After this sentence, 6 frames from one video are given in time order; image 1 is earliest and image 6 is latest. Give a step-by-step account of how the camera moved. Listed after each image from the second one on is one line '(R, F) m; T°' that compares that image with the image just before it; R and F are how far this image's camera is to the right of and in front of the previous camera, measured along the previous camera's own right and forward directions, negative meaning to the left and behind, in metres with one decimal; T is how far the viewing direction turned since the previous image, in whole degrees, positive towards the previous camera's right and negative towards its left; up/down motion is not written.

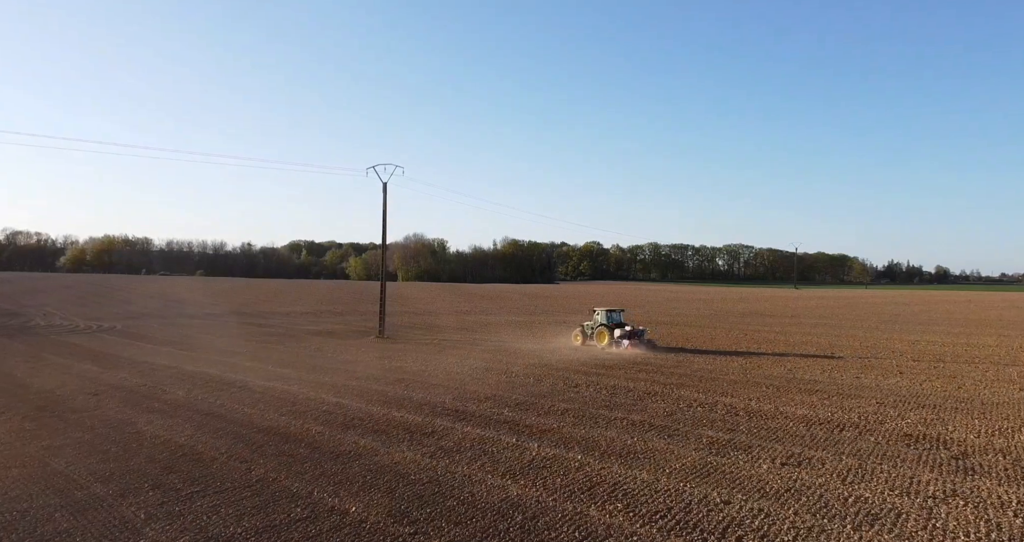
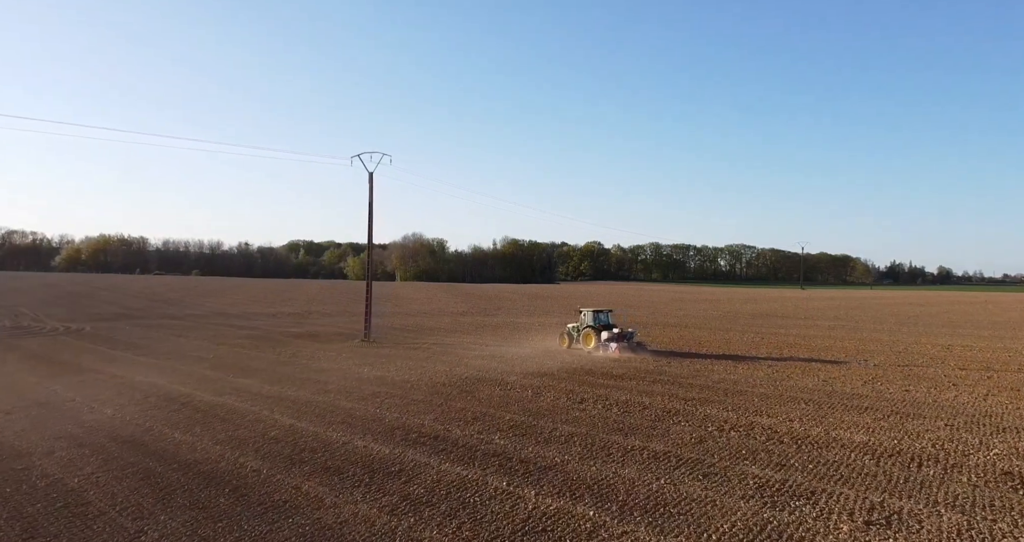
(+0.1, +2.6) m; 0°
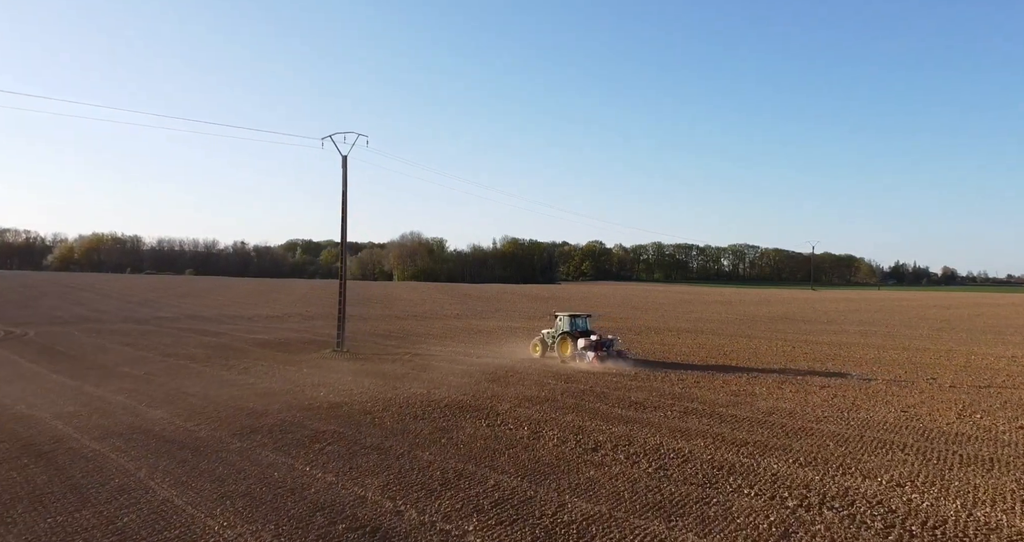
(+0.2, +3.9) m; 0°
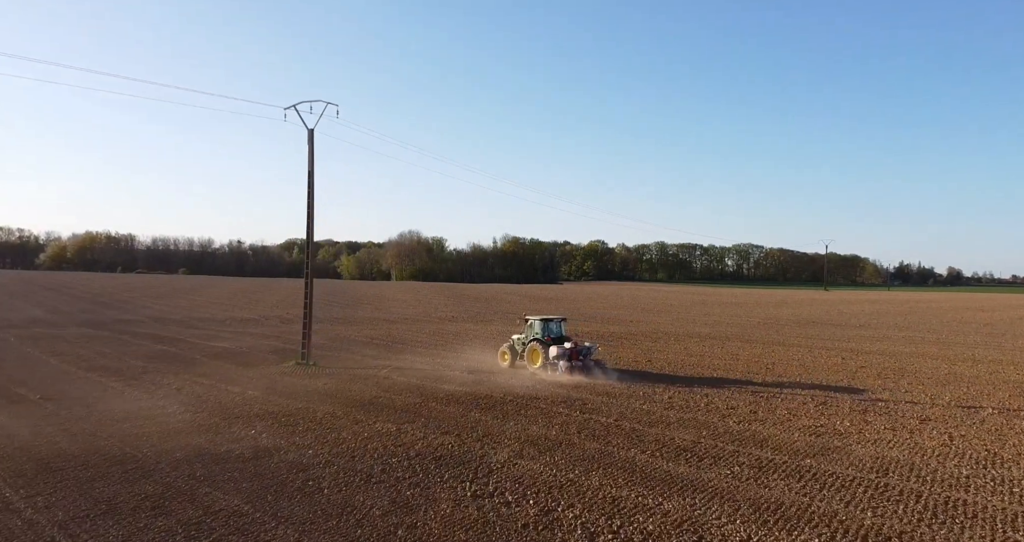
(0.0, +4.1) m; 0°
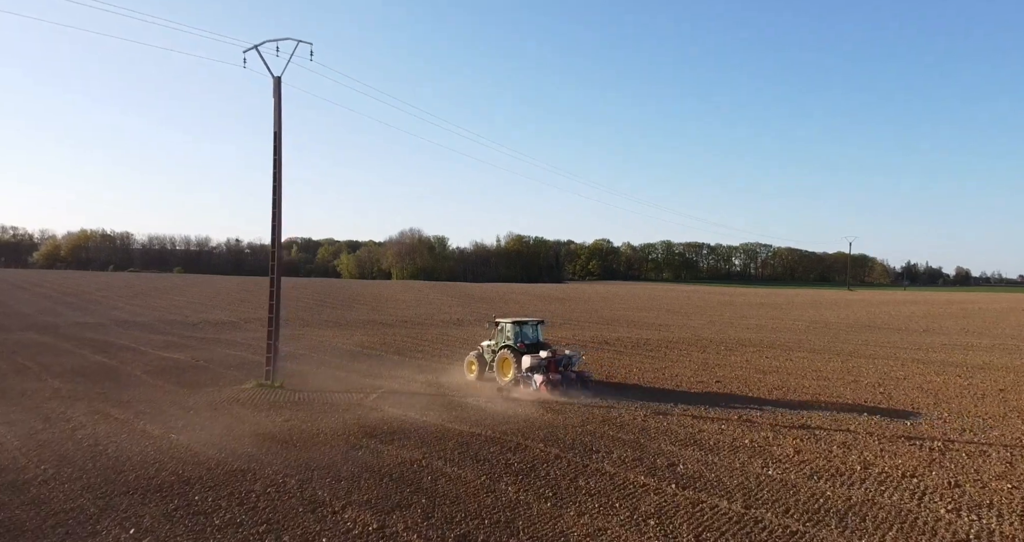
(-0.6, +5.0) m; 0°
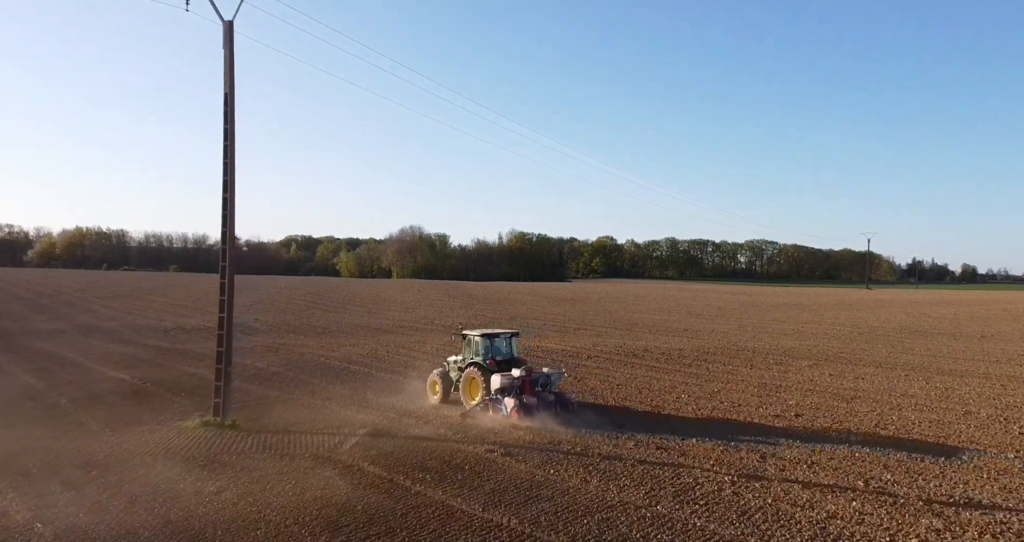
(-0.4, +3.7) m; 0°
